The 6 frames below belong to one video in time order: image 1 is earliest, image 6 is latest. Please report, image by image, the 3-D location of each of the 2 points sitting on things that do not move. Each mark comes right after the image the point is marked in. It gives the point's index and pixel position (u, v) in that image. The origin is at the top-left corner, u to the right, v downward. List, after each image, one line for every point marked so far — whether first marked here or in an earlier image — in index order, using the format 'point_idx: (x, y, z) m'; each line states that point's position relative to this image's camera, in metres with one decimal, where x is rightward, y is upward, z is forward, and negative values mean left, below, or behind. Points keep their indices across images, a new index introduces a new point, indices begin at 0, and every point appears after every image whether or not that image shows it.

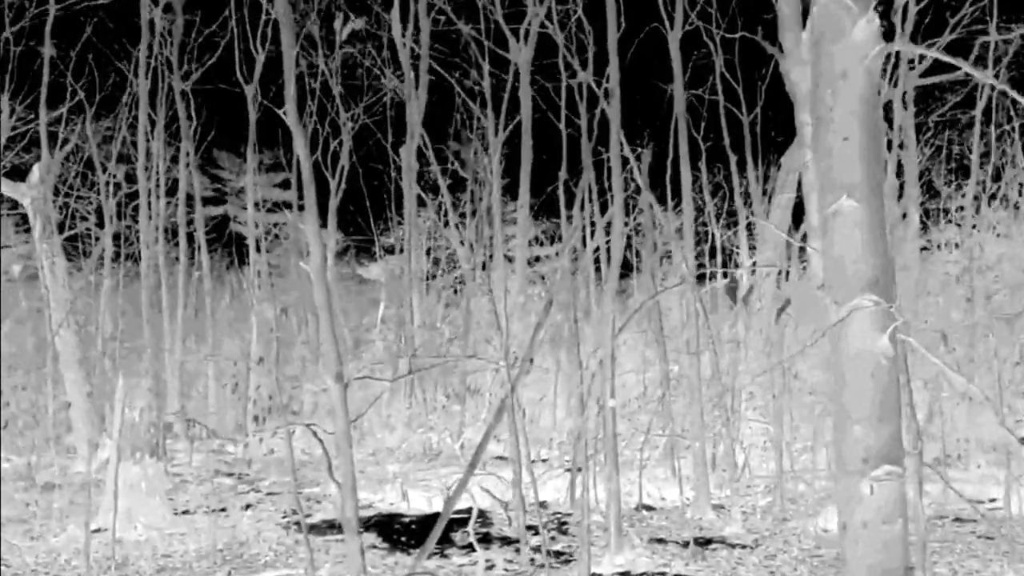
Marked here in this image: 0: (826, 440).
0: (+4.0, -1.9, +14.6) m
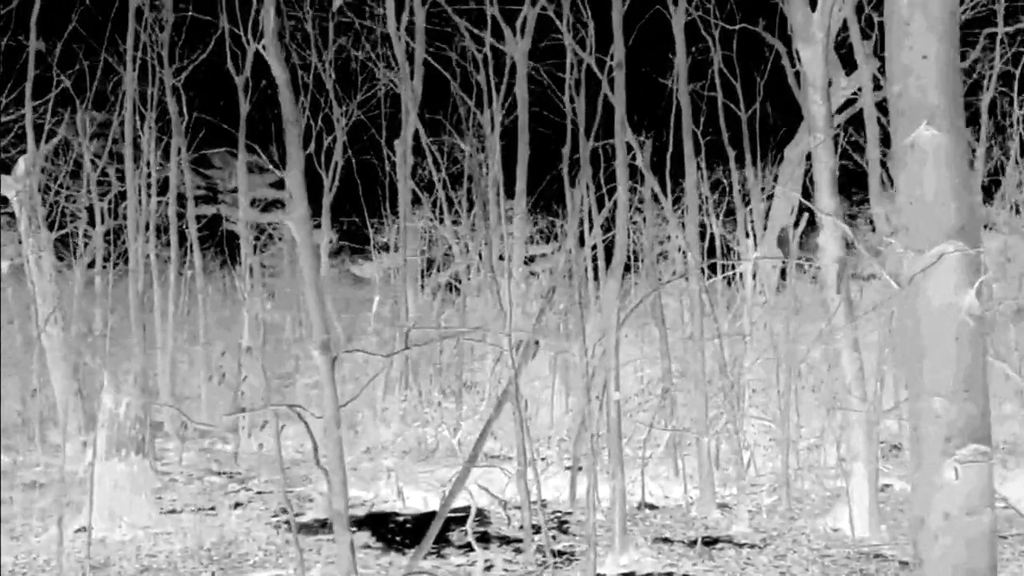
0: (+4.0, -1.9, +14.2) m
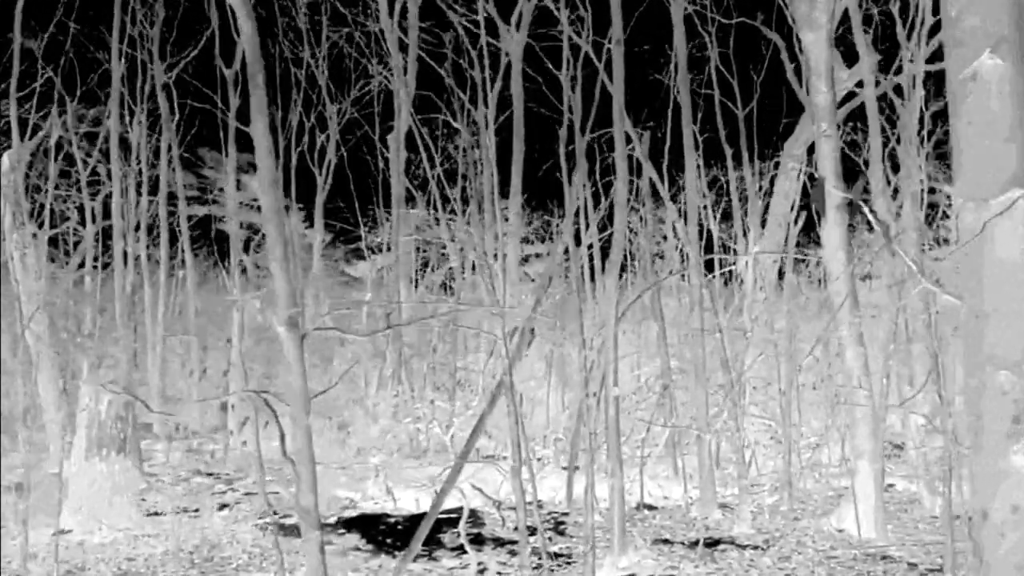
0: (+3.9, -1.8, +13.9) m
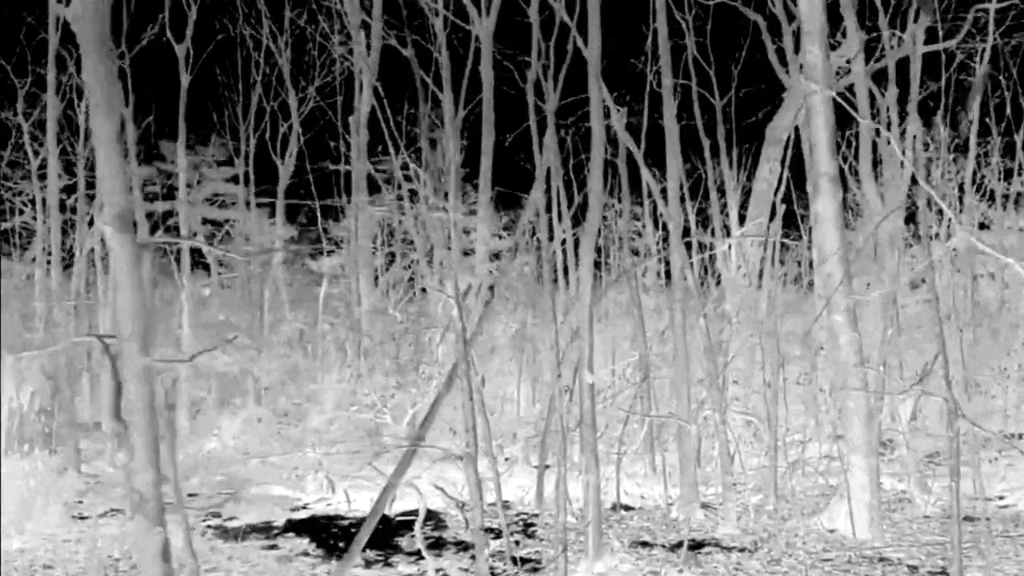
0: (+3.5, -1.6, +13.0) m
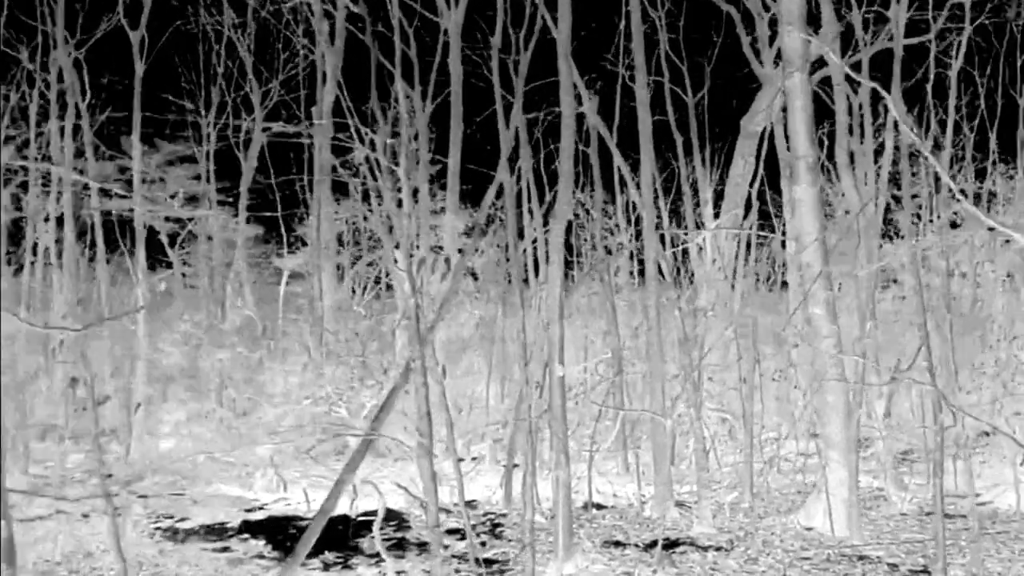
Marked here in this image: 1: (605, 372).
0: (+3.2, -1.5, +12.7) m
1: (+1.1, -1.0, +14.2) m
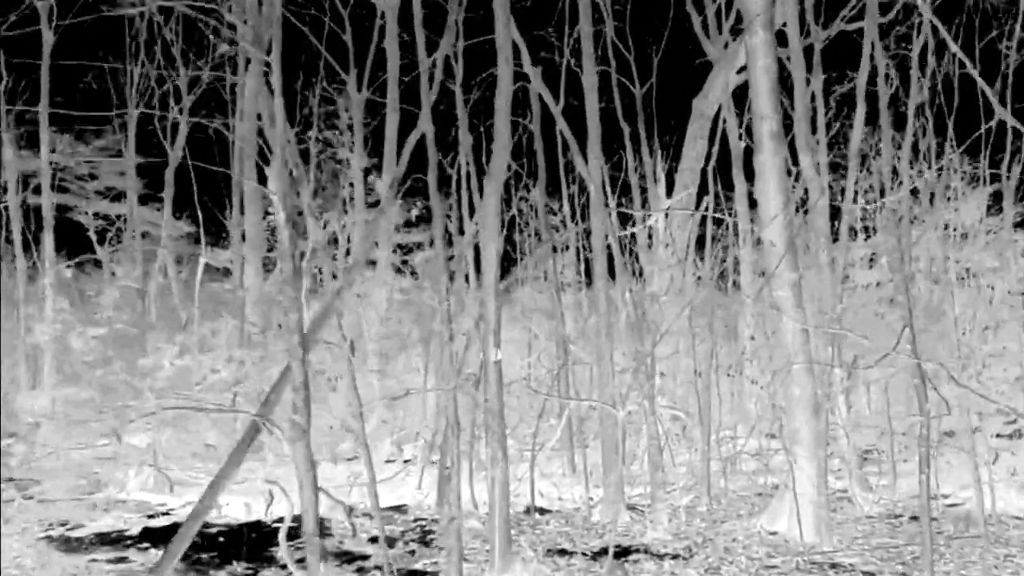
0: (+2.5, -1.4, +11.8) m
1: (+0.4, -0.9, +13.2) m
